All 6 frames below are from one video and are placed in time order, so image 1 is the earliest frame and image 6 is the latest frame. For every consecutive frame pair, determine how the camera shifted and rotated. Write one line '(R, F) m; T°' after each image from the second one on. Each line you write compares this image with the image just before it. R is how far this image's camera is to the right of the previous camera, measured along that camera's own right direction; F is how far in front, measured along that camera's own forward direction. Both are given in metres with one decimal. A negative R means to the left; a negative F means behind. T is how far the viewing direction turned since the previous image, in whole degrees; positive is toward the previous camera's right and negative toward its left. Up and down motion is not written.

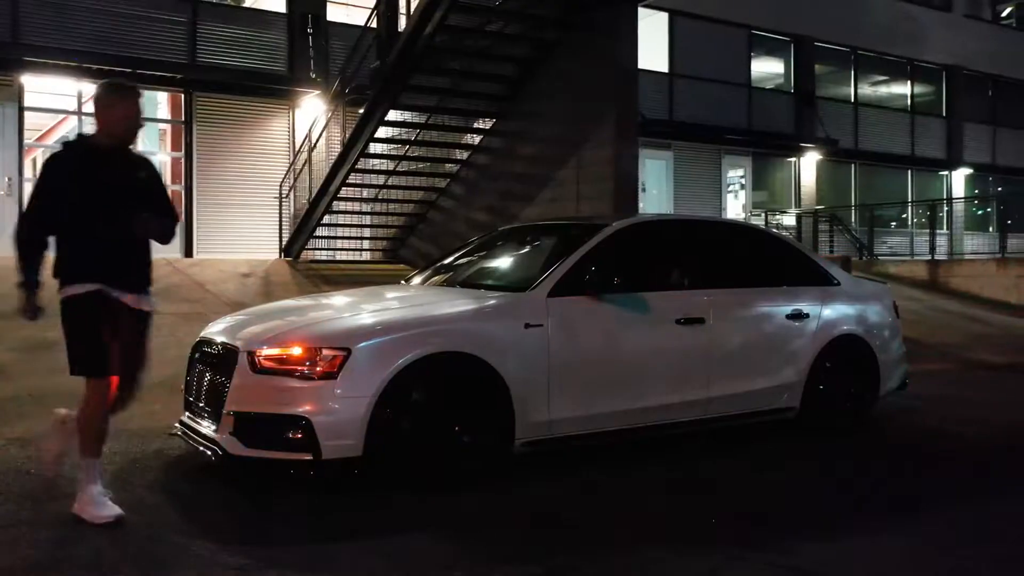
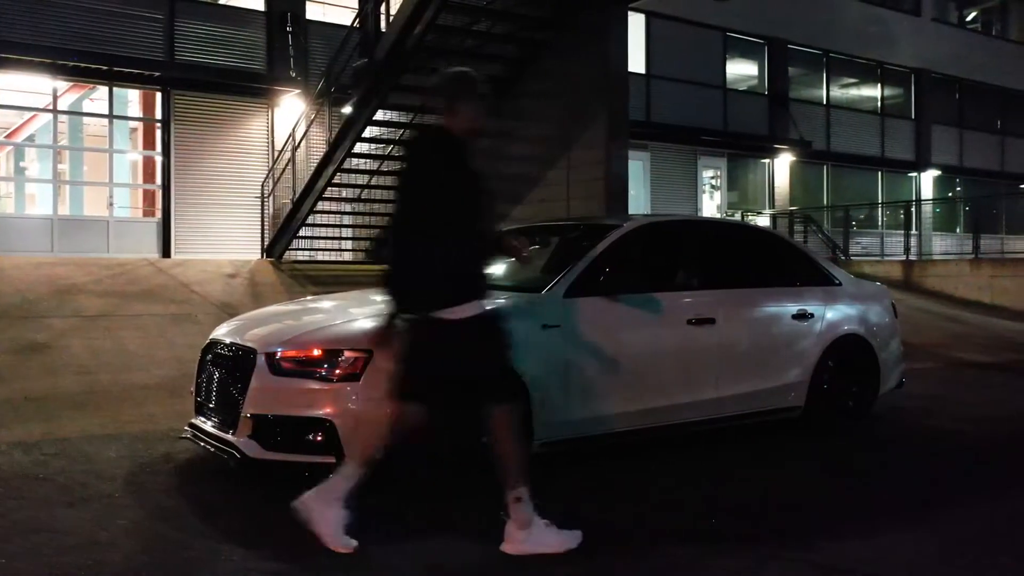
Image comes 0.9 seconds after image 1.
(-0.3, 0.0) m; +2°
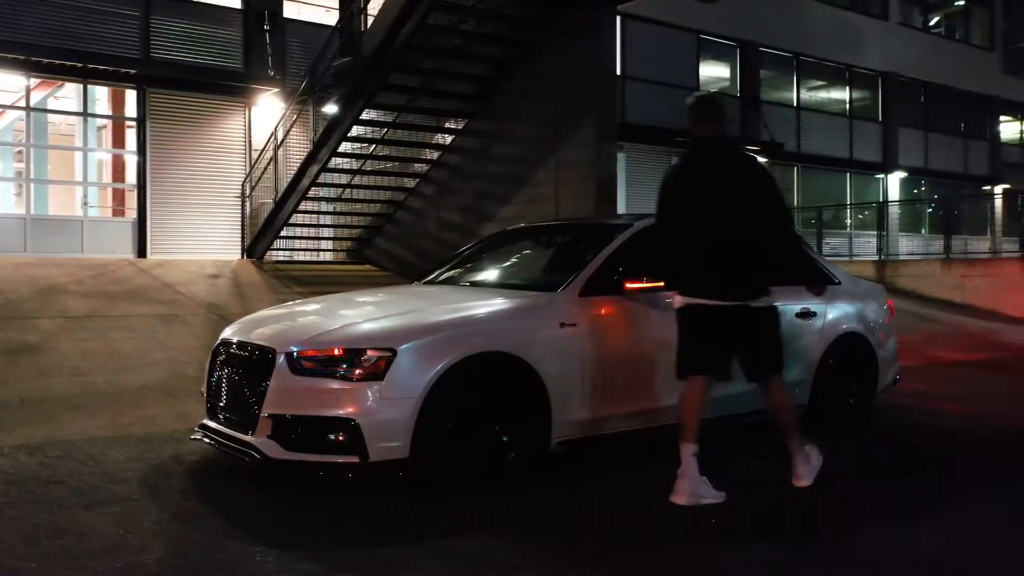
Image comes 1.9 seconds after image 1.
(-0.3, 0.0) m; +2°
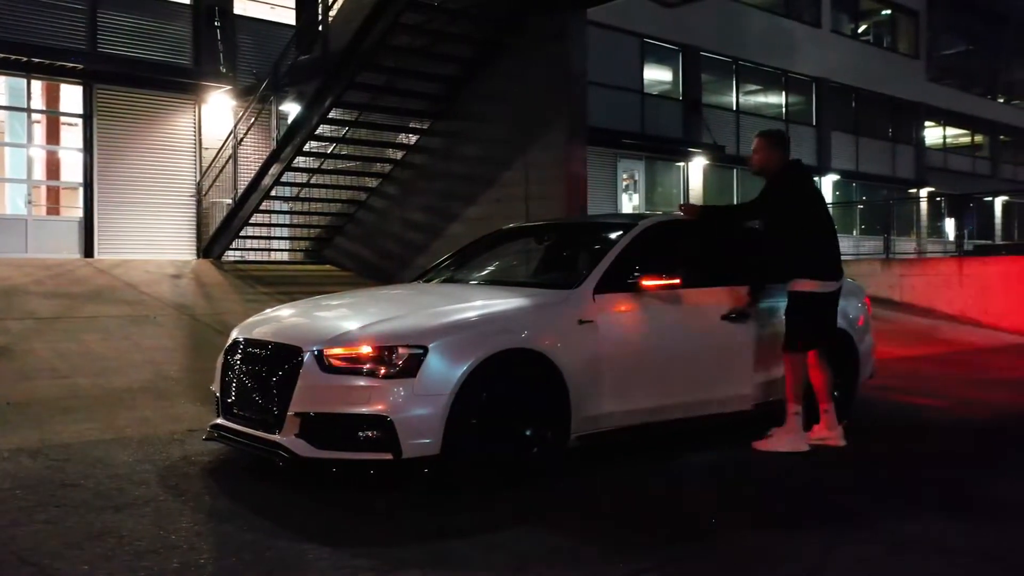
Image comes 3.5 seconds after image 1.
(-0.5, -0.1) m; +4°
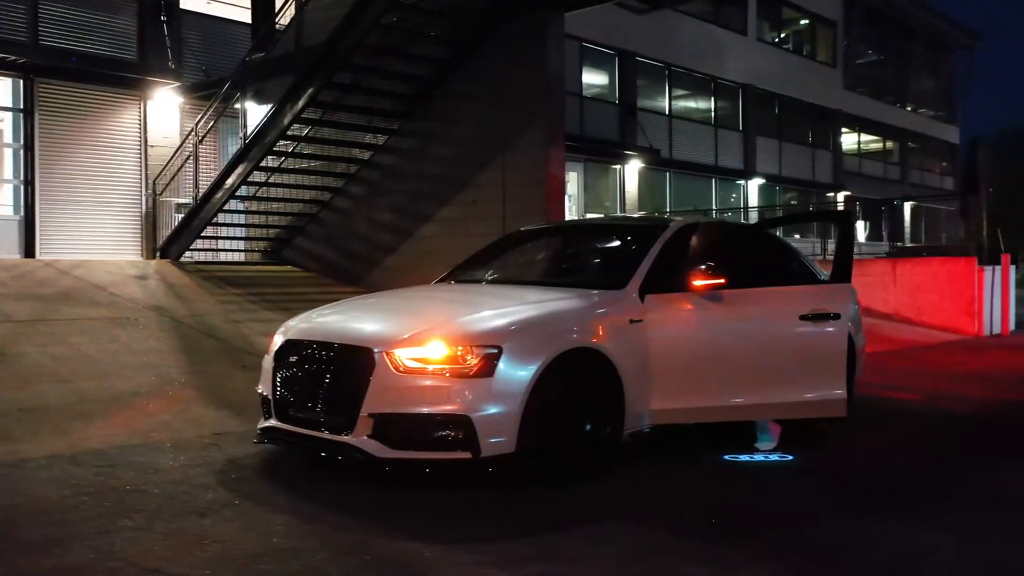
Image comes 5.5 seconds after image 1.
(-0.8, 0.0) m; +5°
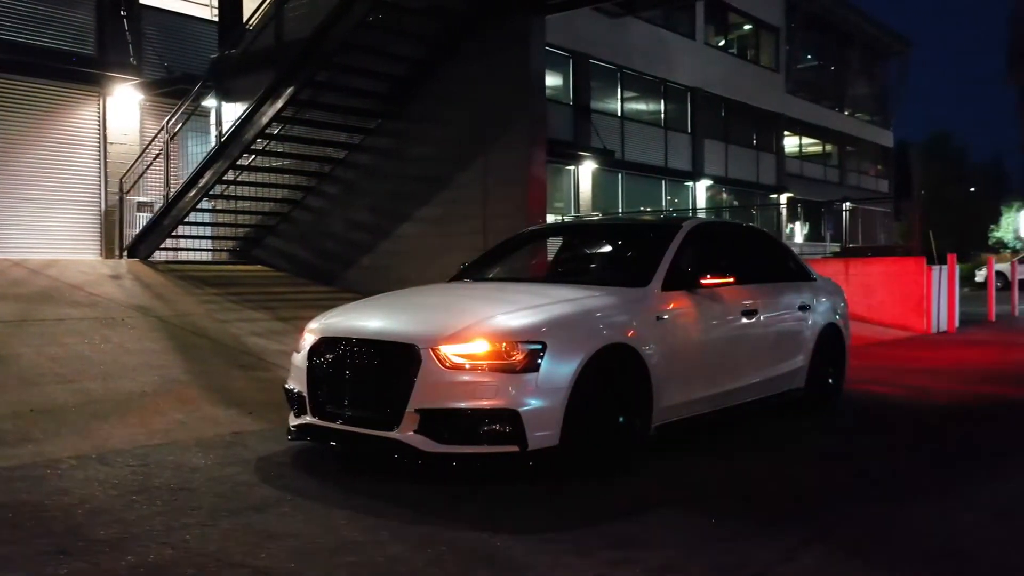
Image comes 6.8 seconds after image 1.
(-0.6, -0.1) m; +4°
